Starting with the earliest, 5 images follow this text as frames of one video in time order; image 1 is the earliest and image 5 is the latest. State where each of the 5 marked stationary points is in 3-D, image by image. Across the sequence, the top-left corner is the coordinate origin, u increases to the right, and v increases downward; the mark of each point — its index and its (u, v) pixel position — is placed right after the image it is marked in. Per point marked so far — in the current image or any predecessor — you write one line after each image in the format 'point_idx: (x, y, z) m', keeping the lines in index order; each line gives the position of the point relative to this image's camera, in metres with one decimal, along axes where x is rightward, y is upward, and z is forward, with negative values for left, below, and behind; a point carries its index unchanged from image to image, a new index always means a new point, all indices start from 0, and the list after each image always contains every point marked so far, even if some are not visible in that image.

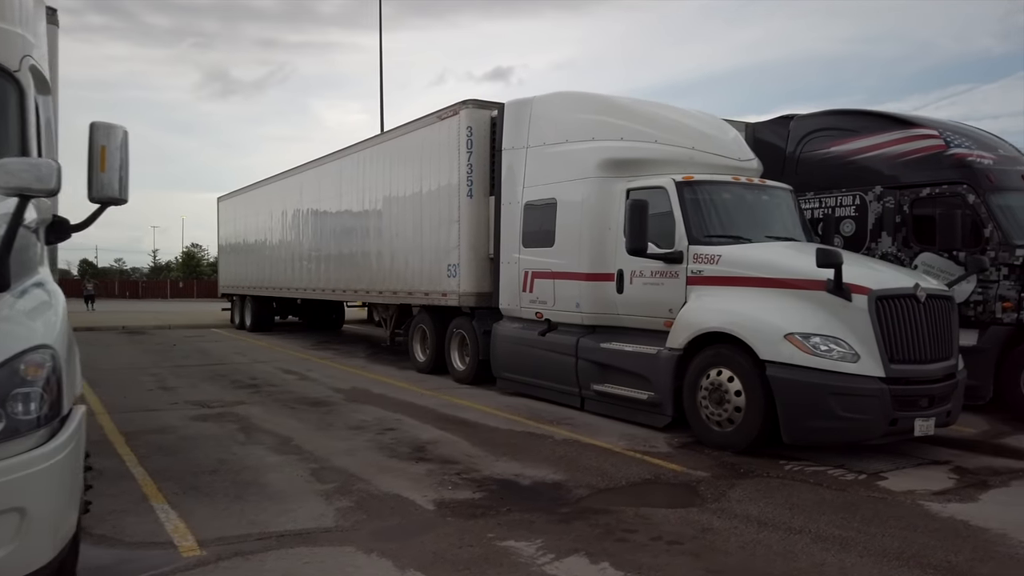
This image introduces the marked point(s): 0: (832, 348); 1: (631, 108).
0: (+2.8, -0.5, +6.5) m
1: (+1.4, +2.2, +8.9) m
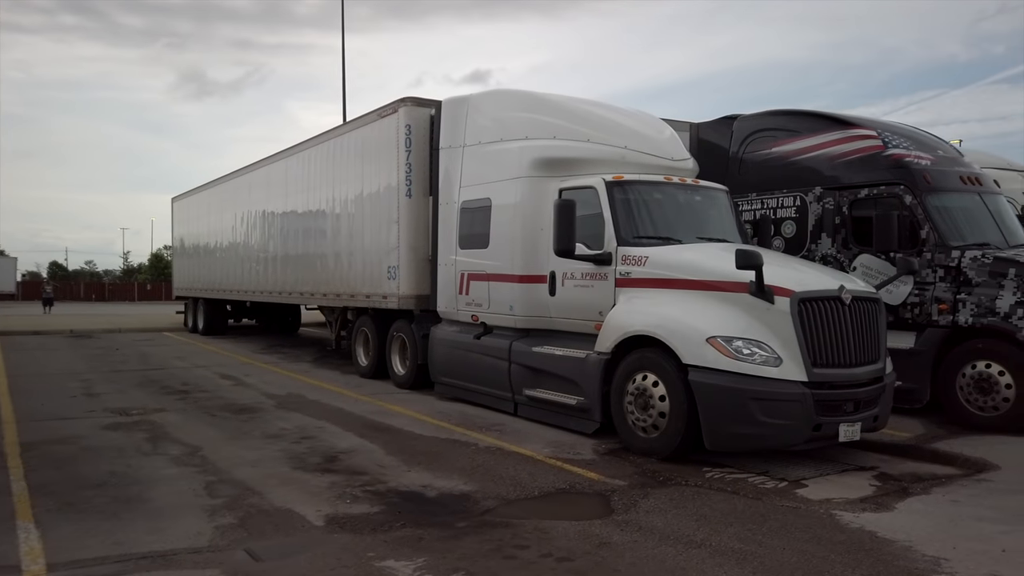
0: (+2.1, -0.5, +6.3) m
1: (+0.6, +2.1, +8.7) m
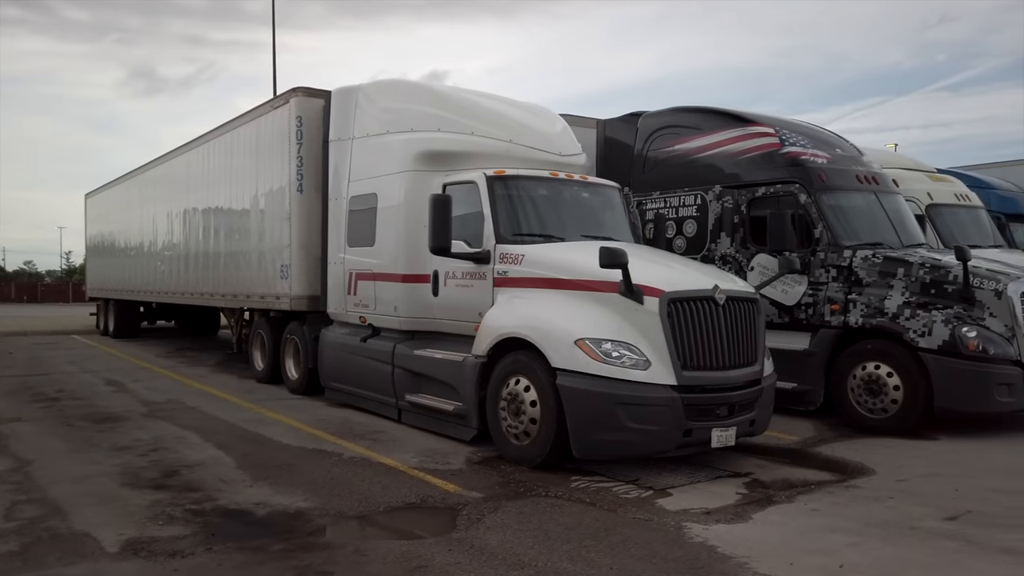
0: (+0.9, -0.5, +6.0) m
1: (-0.7, +2.1, +8.3) m
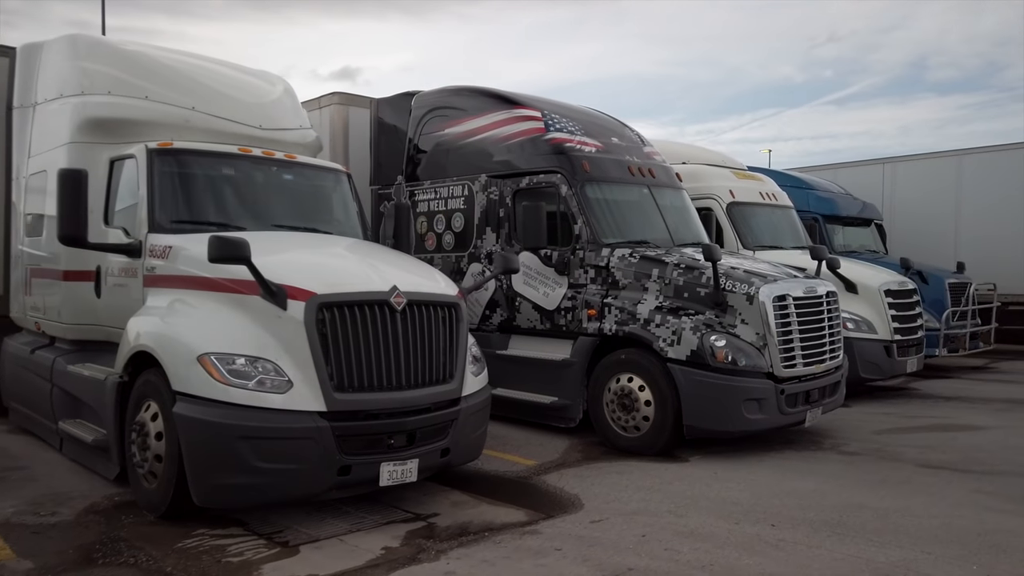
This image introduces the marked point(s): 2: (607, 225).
0: (-1.6, -0.6, +4.8) m
1: (-3.5, +2.1, +6.9) m
2: (+1.0, +0.7, +7.8) m
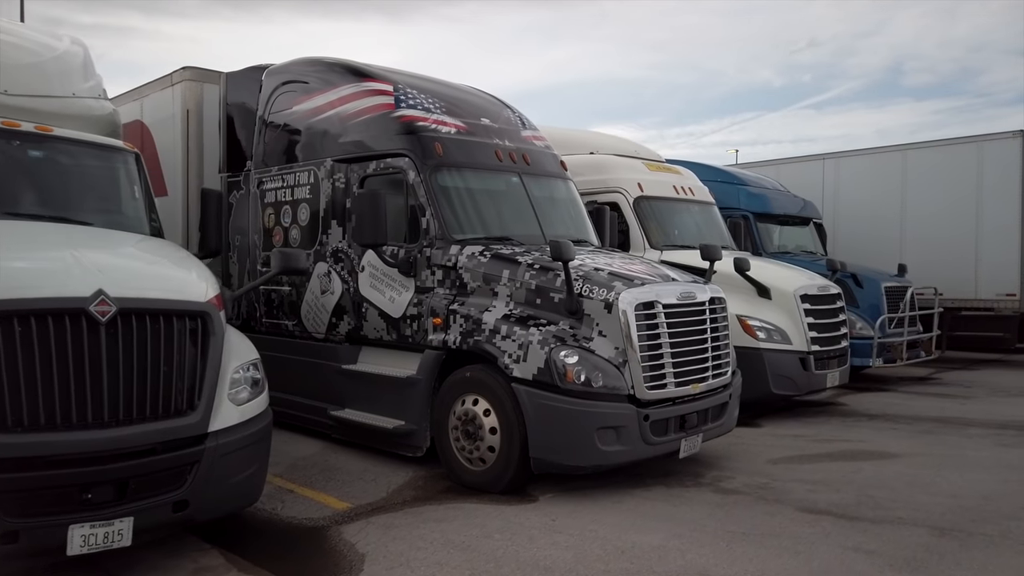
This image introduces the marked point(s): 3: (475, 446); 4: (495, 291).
0: (-3.0, -0.6, +3.5) m
1: (-4.9, +2.1, +5.6) m
2: (-0.4, +0.6, +6.6) m
3: (-0.3, -1.3, +6.0) m
4: (-0.1, 0.0, +6.0) m
